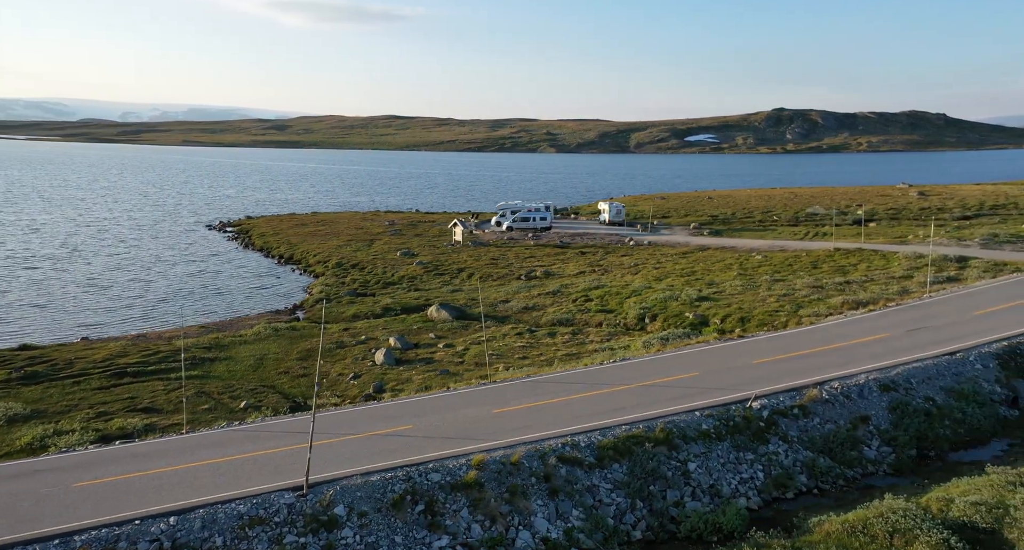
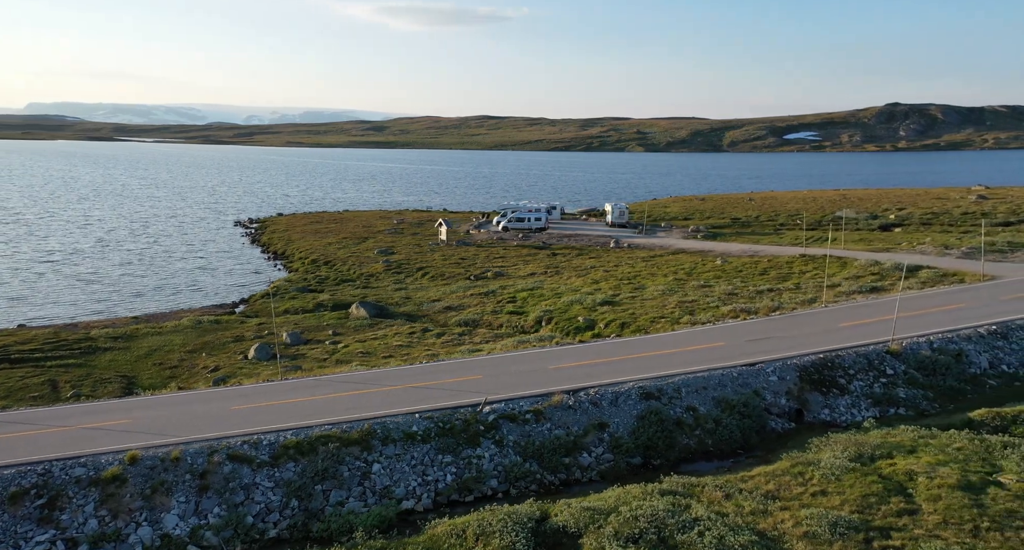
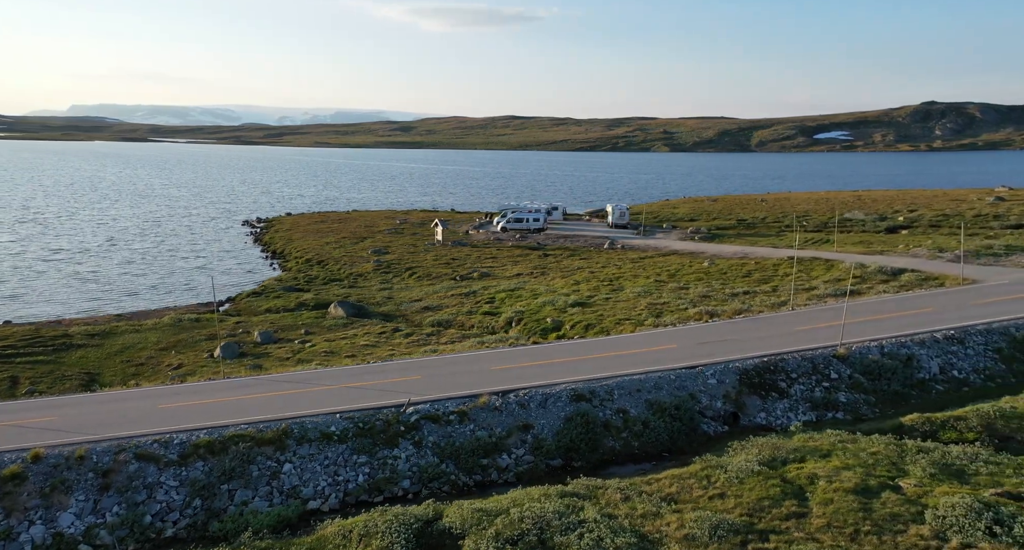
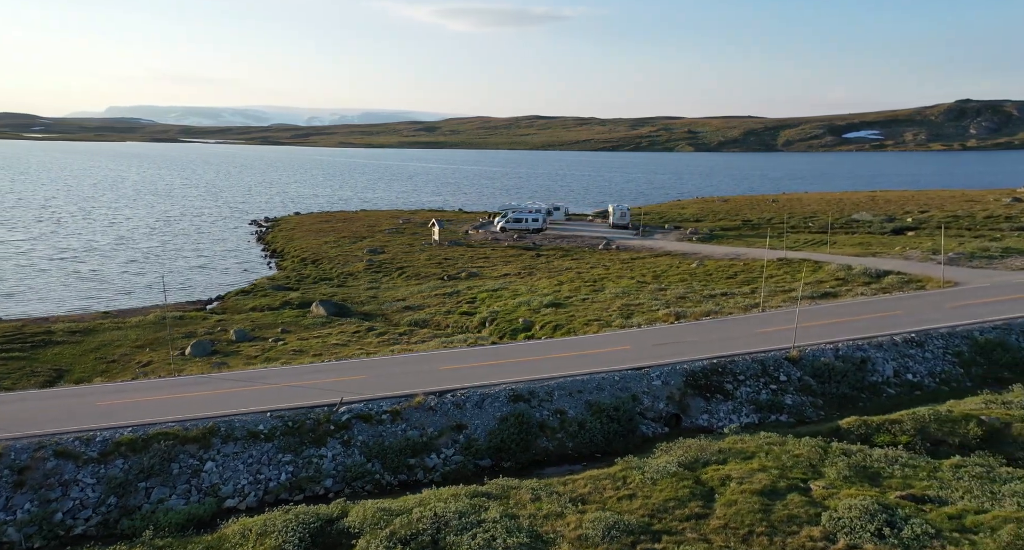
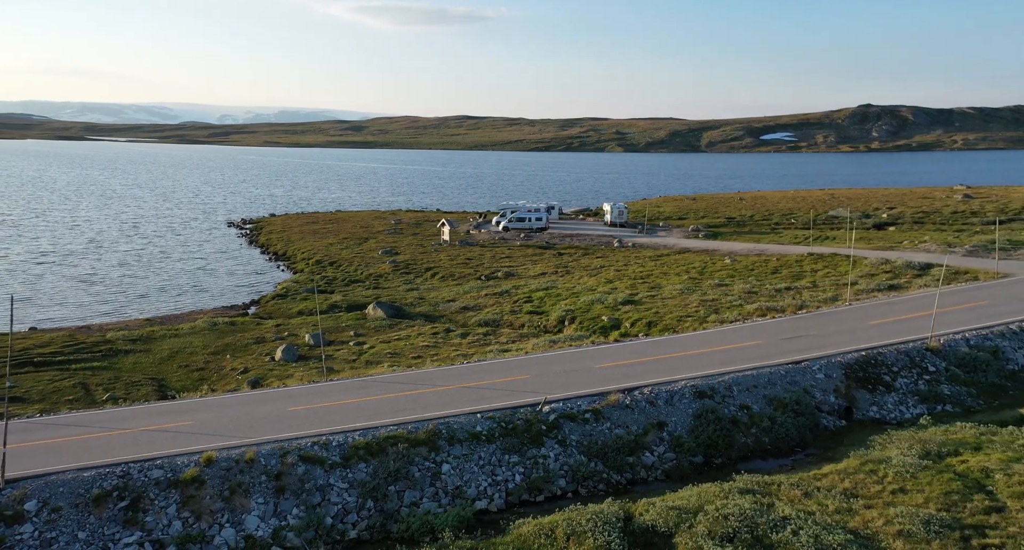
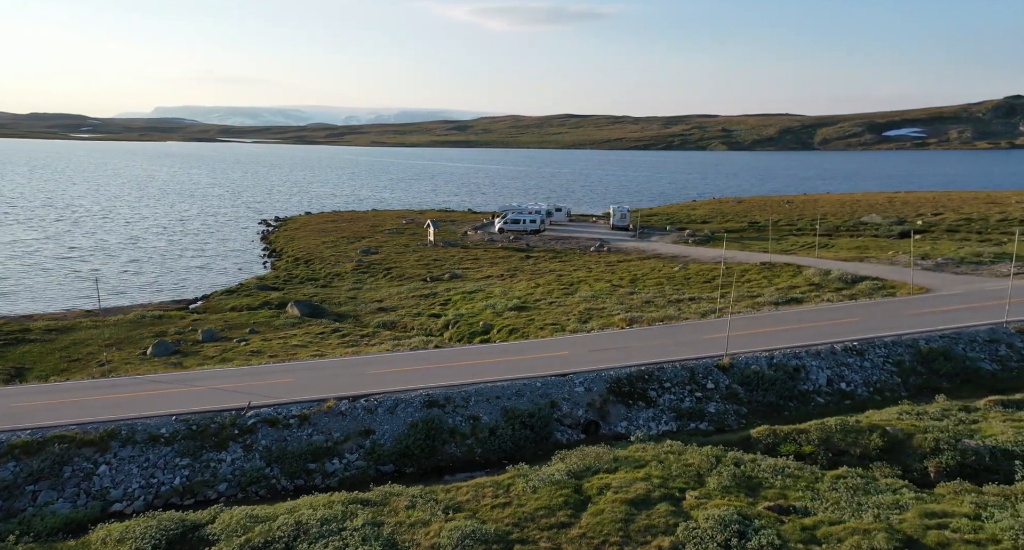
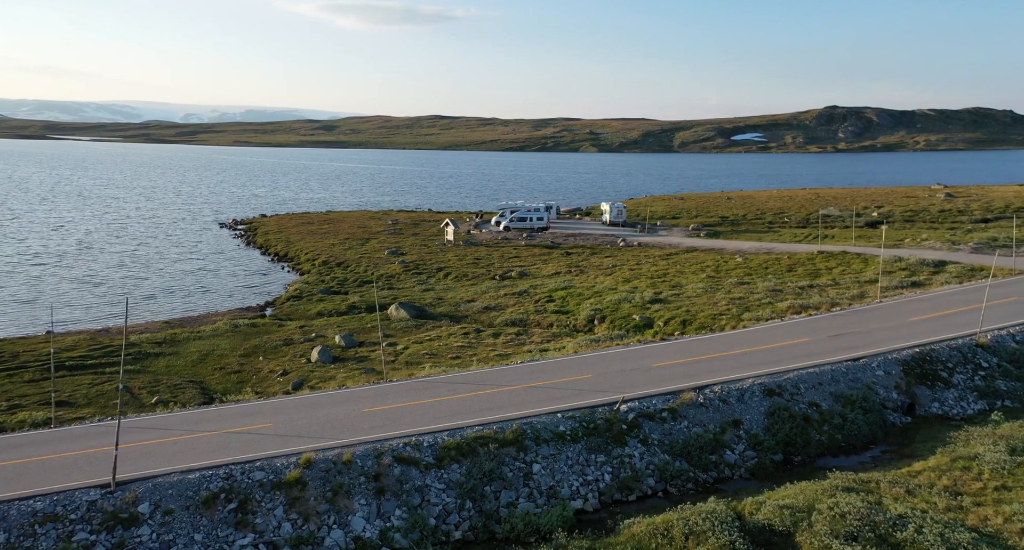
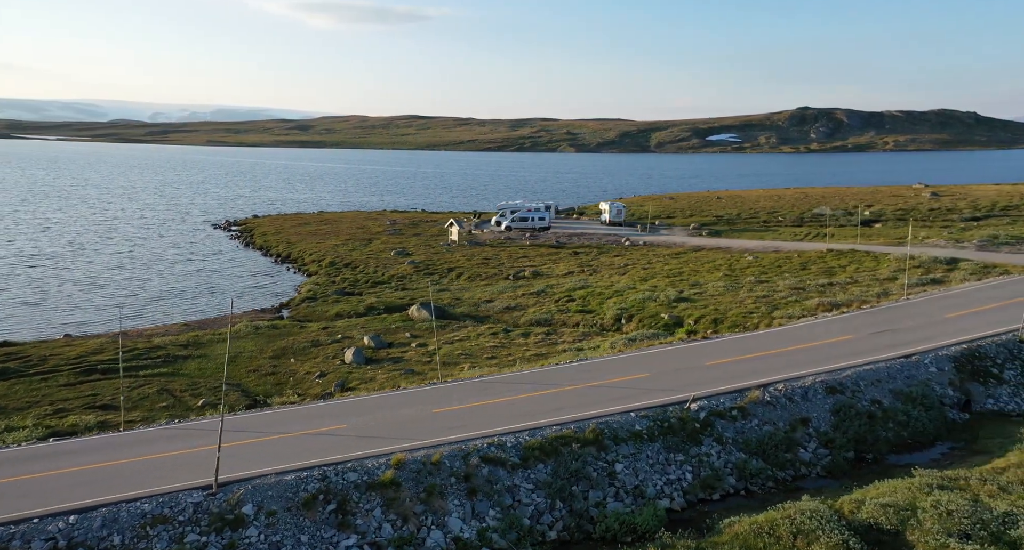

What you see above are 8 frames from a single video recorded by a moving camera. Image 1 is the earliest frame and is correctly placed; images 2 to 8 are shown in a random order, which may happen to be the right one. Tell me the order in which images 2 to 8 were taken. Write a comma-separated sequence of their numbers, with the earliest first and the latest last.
8, 7, 5, 2, 3, 4, 6
